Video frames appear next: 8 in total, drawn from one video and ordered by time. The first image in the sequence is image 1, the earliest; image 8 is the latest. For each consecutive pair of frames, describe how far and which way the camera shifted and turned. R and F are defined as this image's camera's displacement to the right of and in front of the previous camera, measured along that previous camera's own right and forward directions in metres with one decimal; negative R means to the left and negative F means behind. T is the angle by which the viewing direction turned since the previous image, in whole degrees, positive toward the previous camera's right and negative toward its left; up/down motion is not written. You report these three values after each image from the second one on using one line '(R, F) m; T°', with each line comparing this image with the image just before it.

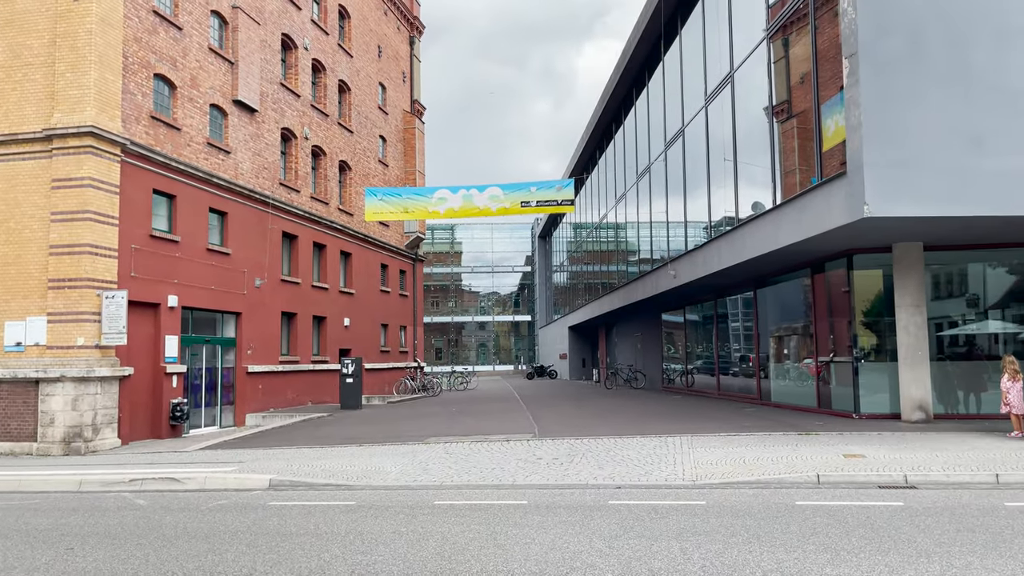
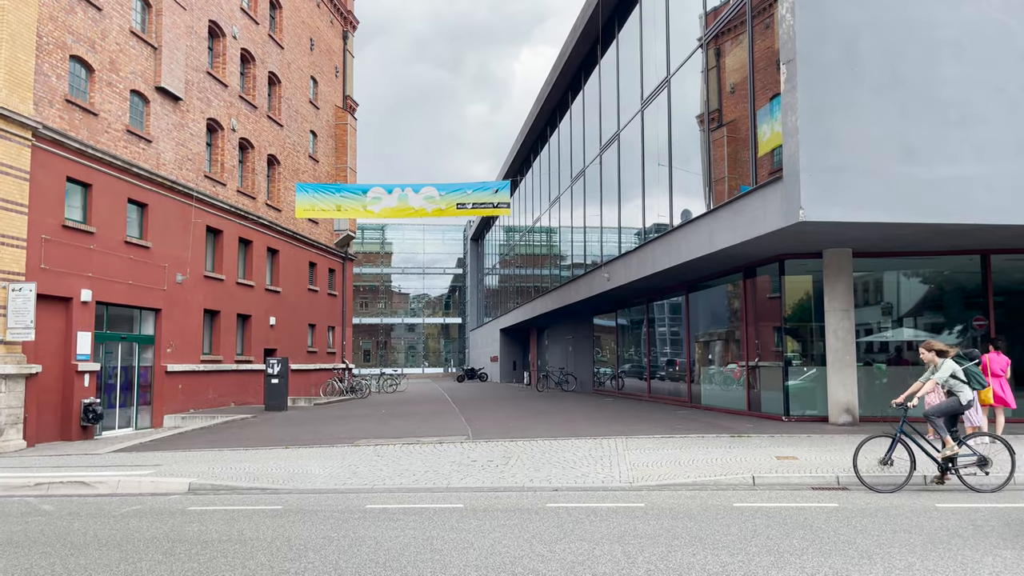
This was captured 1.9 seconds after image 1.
(-0.1, +0.2) m; +5°
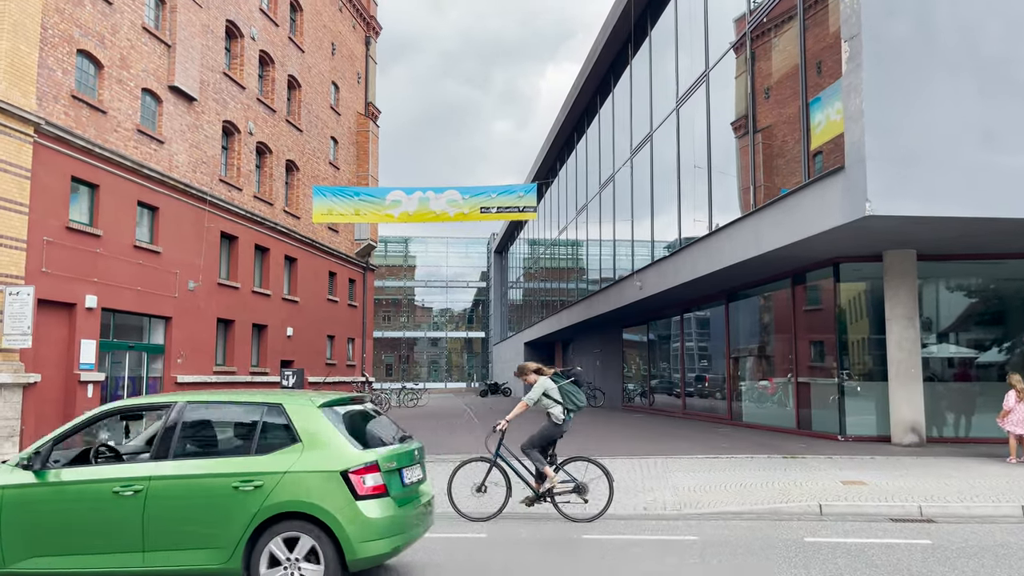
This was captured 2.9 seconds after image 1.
(-0.1, +1.1) m; -2°
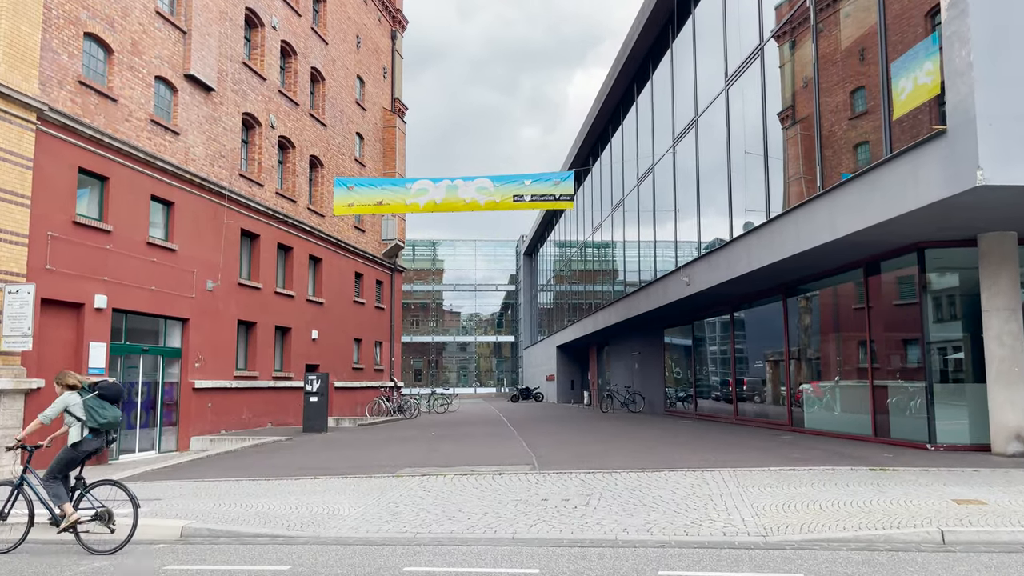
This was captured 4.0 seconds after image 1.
(-0.2, +1.3) m; -2°
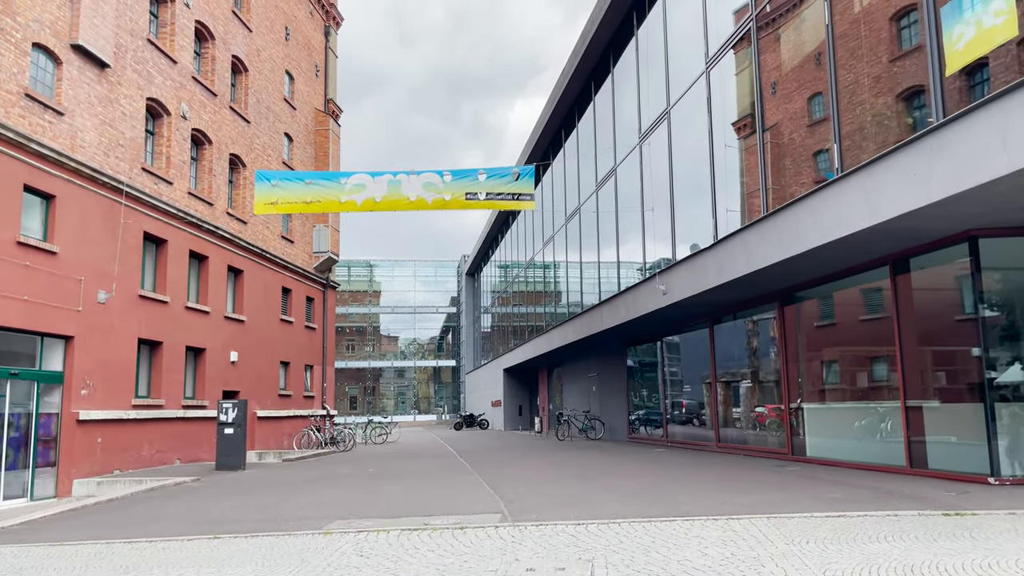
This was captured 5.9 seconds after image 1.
(-0.3, +2.4) m; +4°
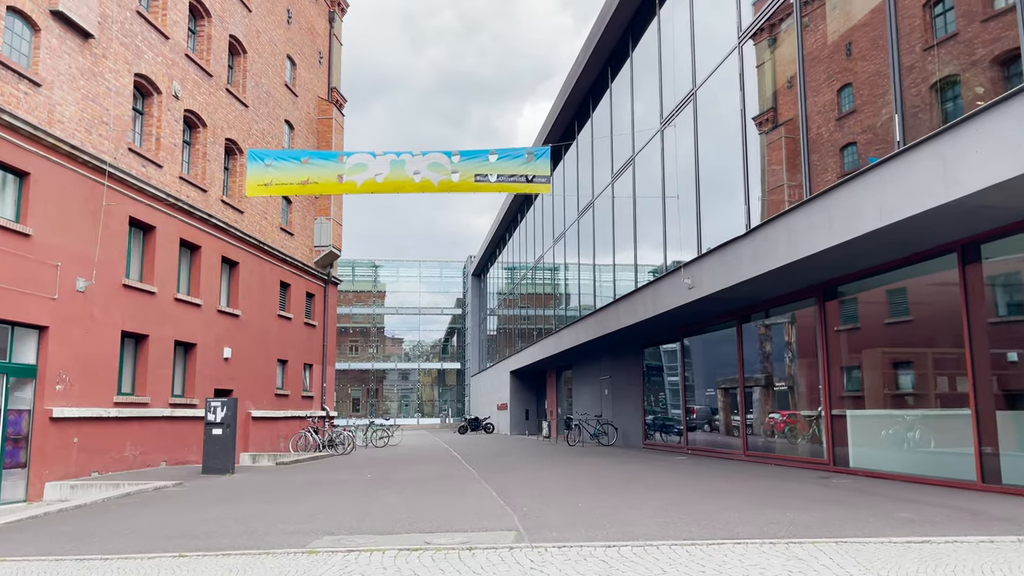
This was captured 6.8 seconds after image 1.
(-0.1, +1.2) m; 0°
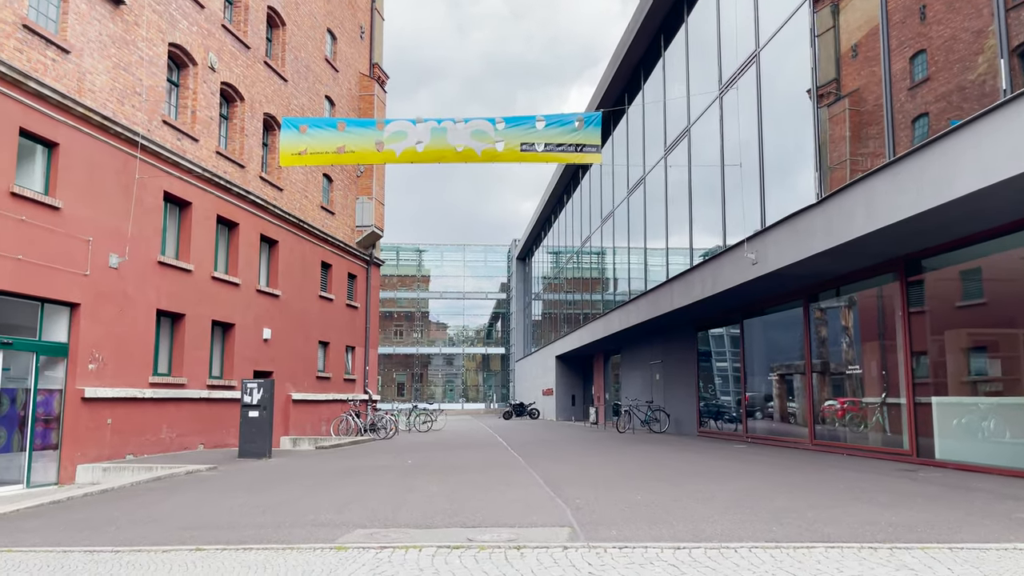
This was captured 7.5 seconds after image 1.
(-0.1, +0.9) m; -3°
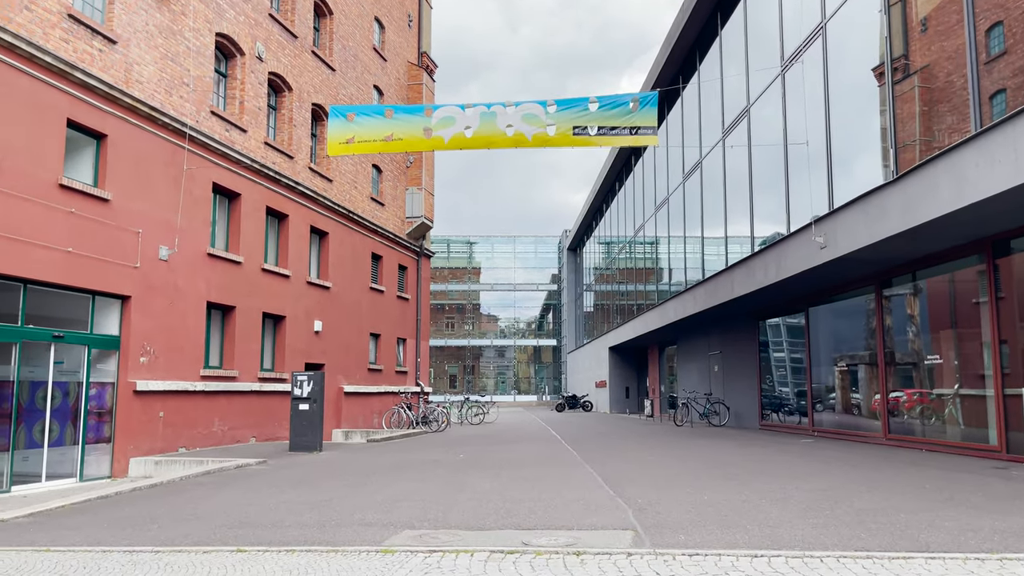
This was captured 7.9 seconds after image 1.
(0.0, +0.5) m; -4°
